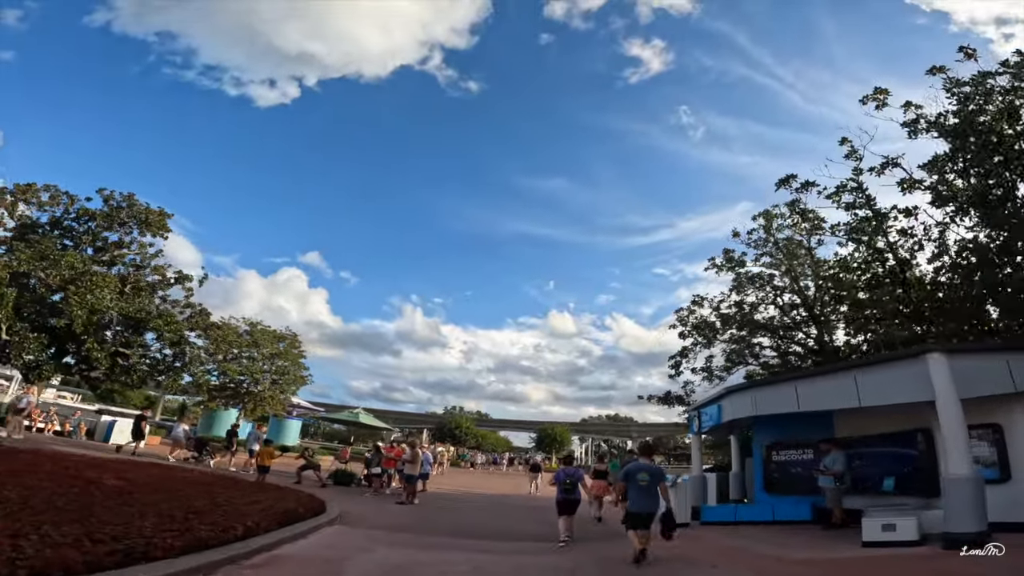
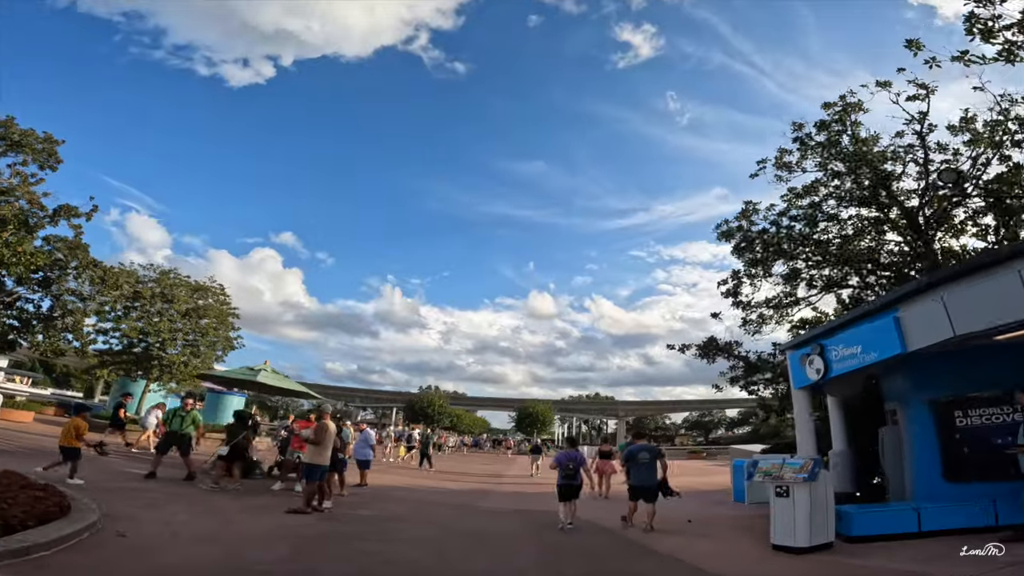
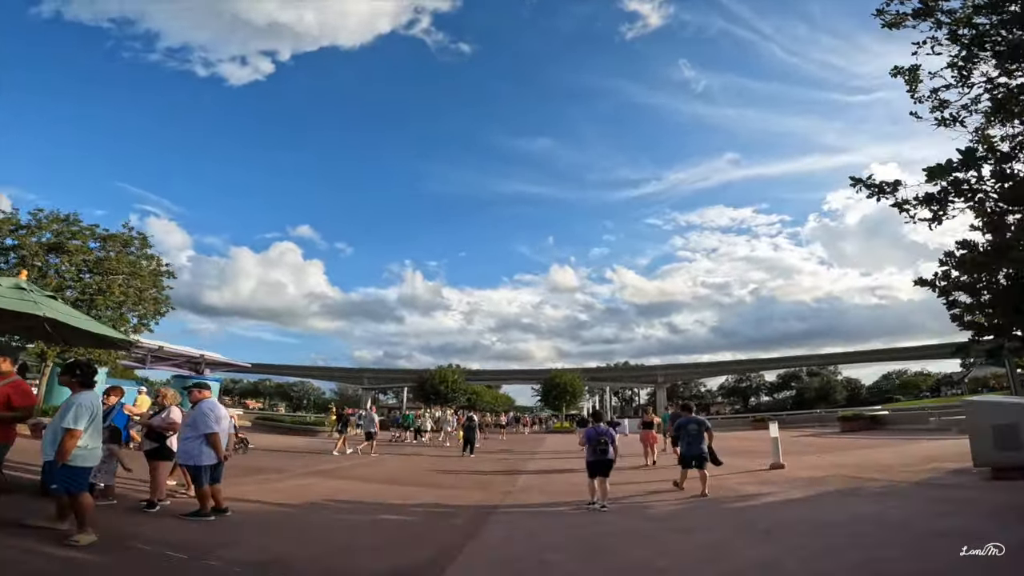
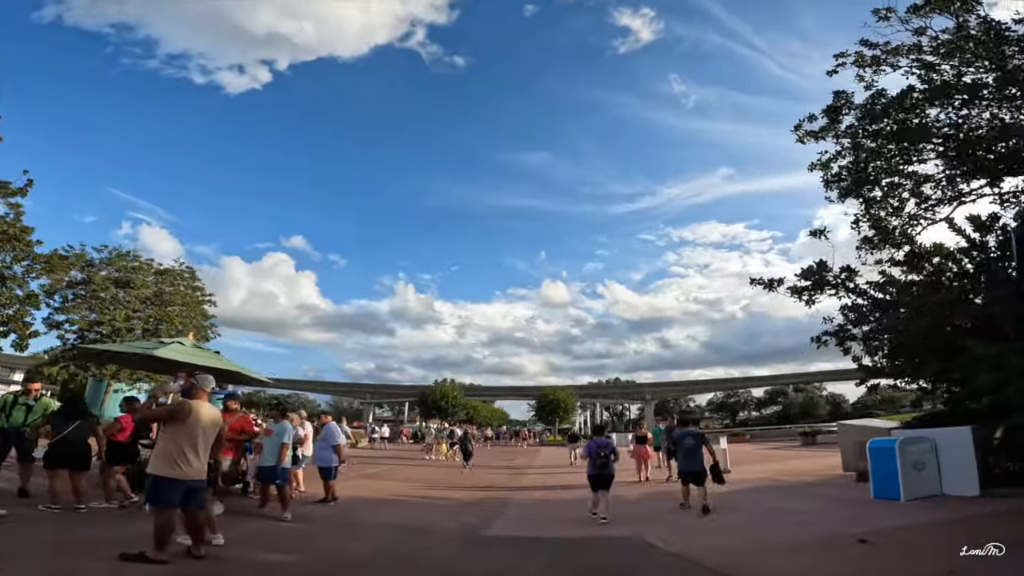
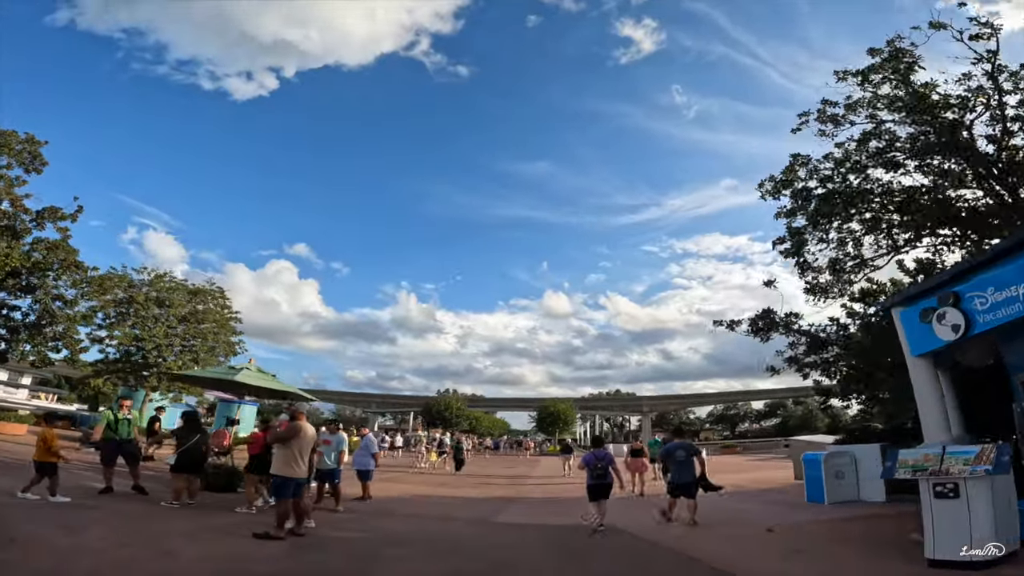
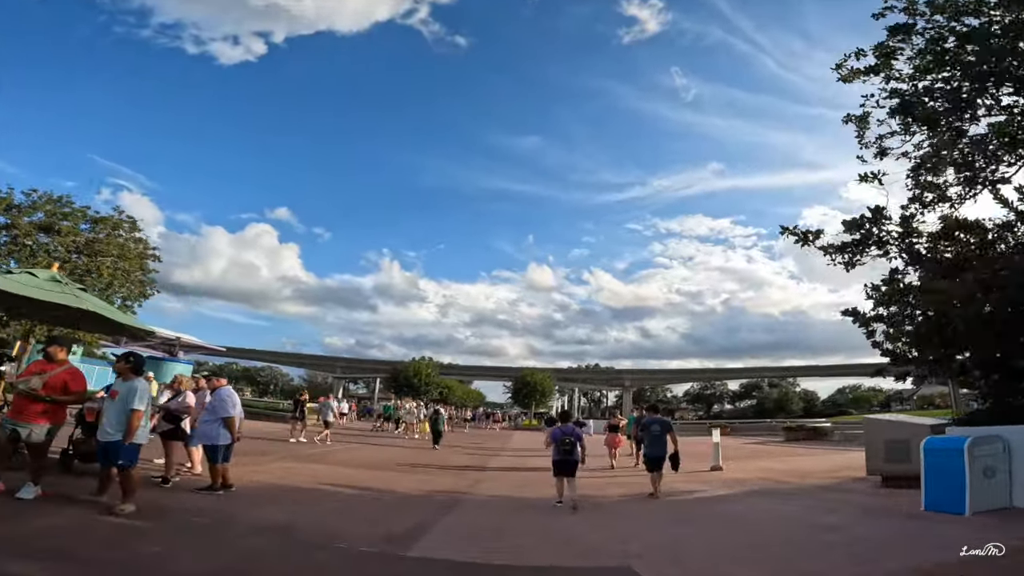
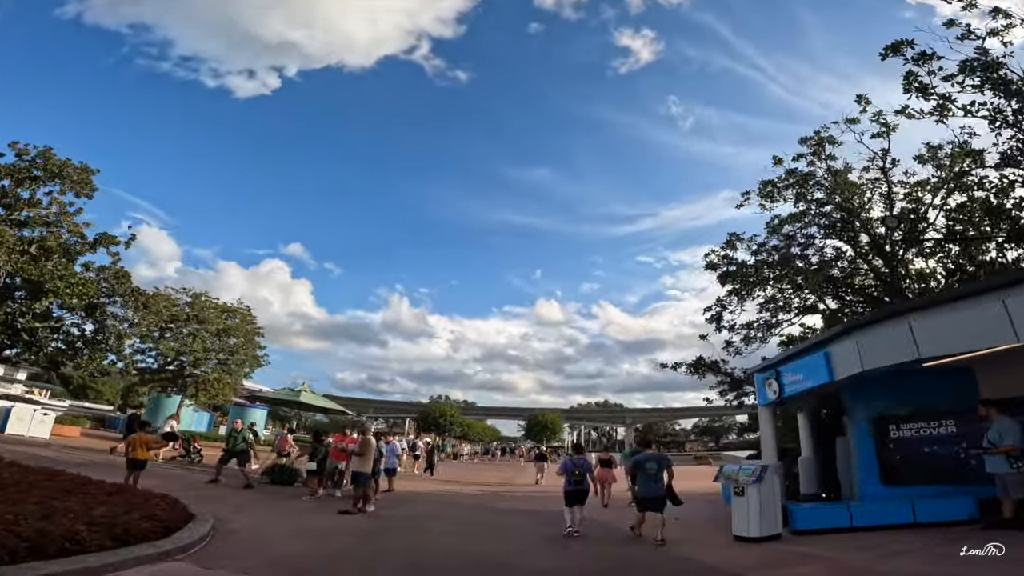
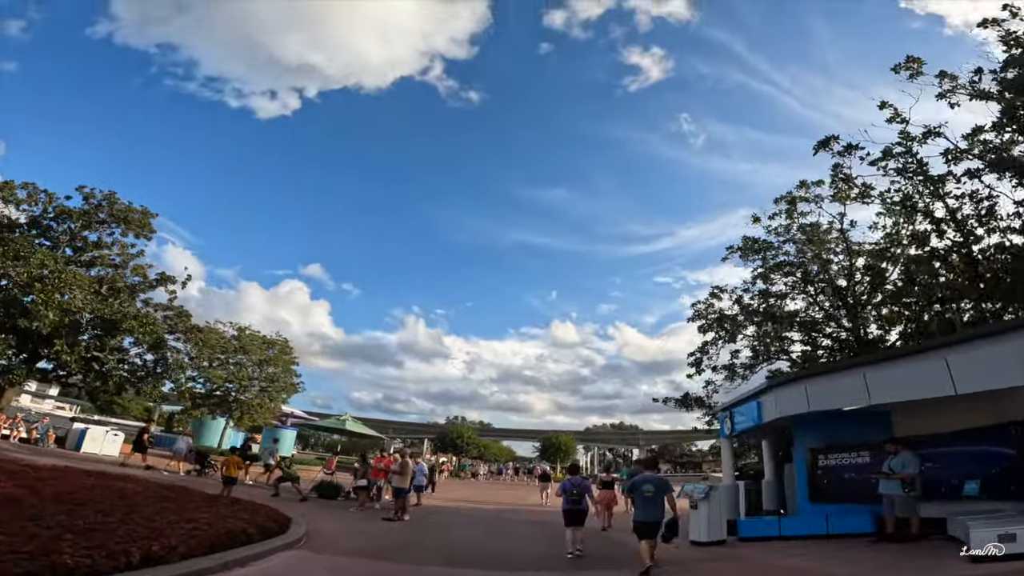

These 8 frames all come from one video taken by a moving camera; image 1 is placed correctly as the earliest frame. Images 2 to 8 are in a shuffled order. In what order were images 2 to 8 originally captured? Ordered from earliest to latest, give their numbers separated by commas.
8, 7, 2, 5, 4, 6, 3
